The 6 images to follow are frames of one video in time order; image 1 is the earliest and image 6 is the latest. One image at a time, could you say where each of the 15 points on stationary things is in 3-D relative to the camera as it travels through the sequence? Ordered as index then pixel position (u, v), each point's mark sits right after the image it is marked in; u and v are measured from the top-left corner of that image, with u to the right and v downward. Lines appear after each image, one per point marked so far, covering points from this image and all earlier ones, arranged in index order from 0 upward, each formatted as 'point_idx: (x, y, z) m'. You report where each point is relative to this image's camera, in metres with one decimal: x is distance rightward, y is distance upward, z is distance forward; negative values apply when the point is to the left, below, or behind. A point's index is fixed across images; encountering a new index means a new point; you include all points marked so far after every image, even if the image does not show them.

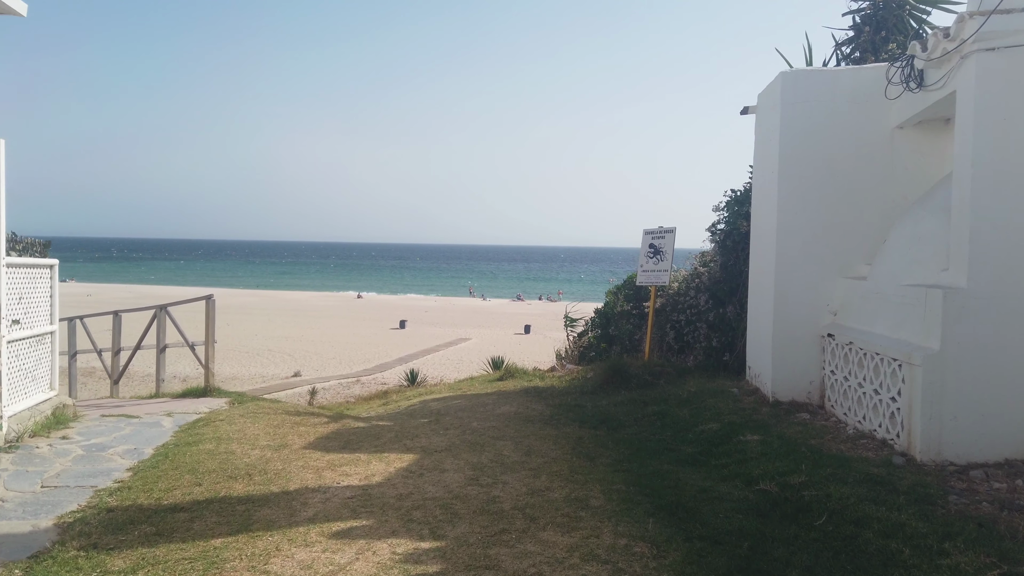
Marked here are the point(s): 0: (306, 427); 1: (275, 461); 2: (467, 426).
0: (-1.3, -0.9, +4.6) m
1: (-1.1, -0.8, +3.7) m
2: (-0.3, -0.9, +4.8) m
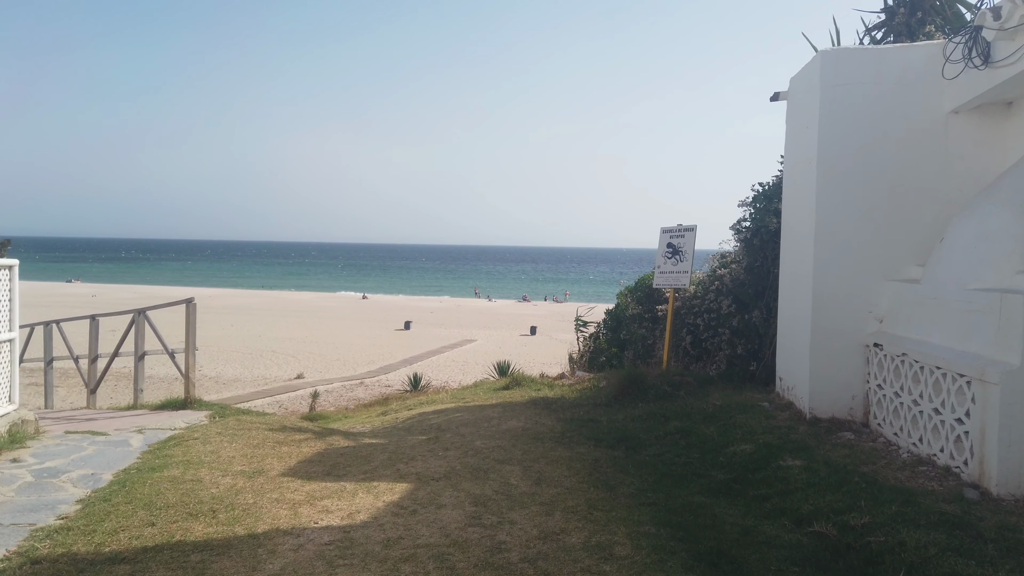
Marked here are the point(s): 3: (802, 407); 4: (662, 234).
0: (-1.2, -0.9, +4.1) m
1: (-1.1, -0.9, +3.2) m
2: (-0.2, -0.9, +4.3) m
3: (+1.7, -0.7, +4.6) m
4: (+1.3, +0.5, +6.5) m
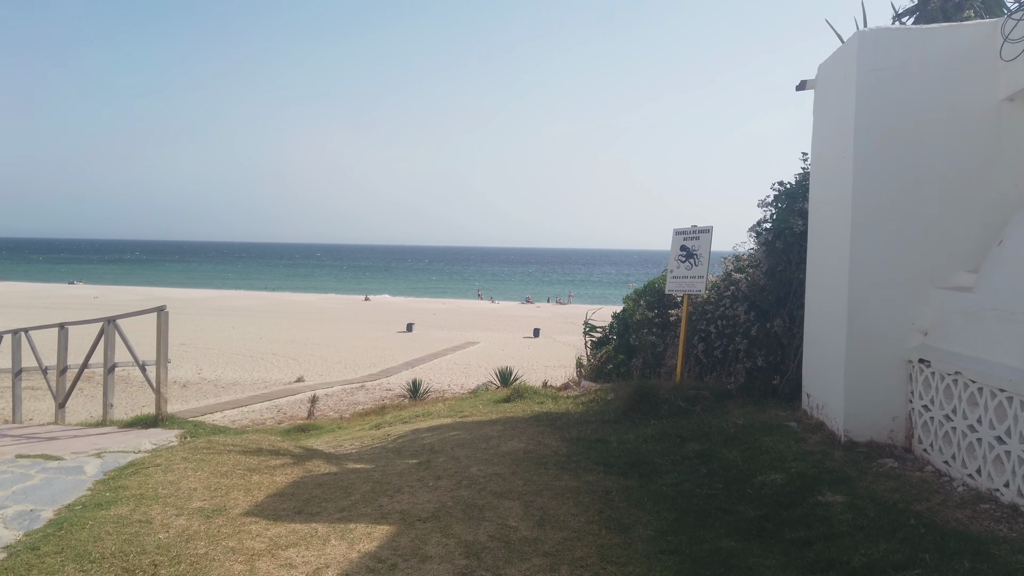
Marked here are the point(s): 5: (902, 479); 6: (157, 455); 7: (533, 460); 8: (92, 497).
0: (-1.2, -0.9, +3.7) m
1: (-1.1, -0.9, +2.7) m
2: (-0.2, -0.9, +3.8) m
3: (+1.7, -0.8, +4.1) m
4: (+1.3, +0.4, +6.1) m
5: (+1.8, -0.9, +3.4) m
6: (-1.9, -0.9, +4.1) m
7: (+0.1, -0.9, +4.2) m
8: (-1.8, -0.9, +3.3) m
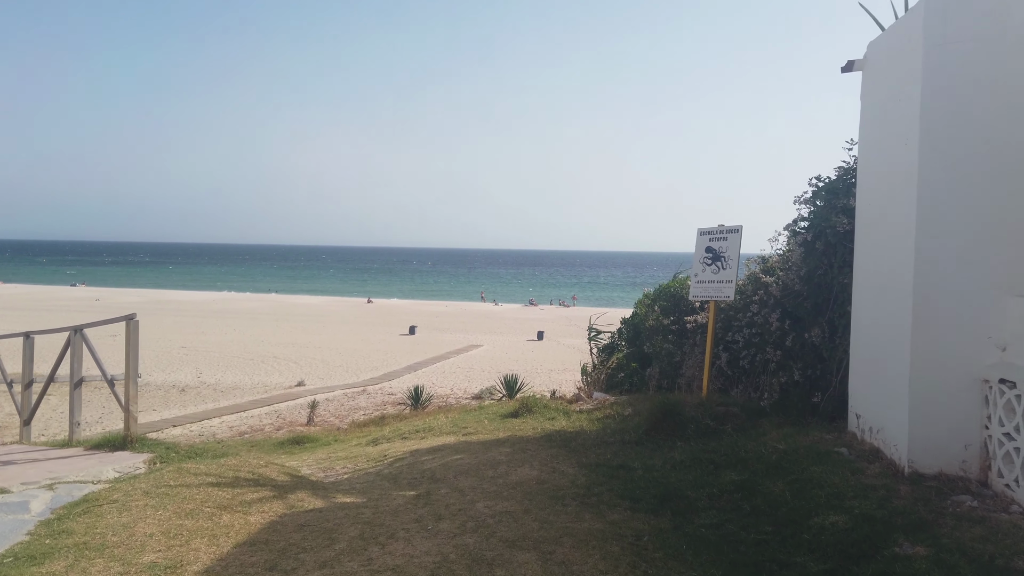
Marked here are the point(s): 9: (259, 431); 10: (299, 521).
0: (-1.2, -0.9, +3.1) m
1: (-1.1, -0.9, +2.2) m
2: (-0.2, -1.0, +3.3) m
3: (+1.8, -0.8, +3.6) m
4: (+1.4, +0.4, +5.5) m
5: (+1.8, -0.9, +2.9) m
6: (-1.8, -0.9, +3.5) m
7: (+0.2, -1.0, +3.6) m
8: (-1.8, -0.9, +2.8) m
9: (-5.9, -3.3, +17.8) m
10: (-0.9, -1.0, +3.1) m
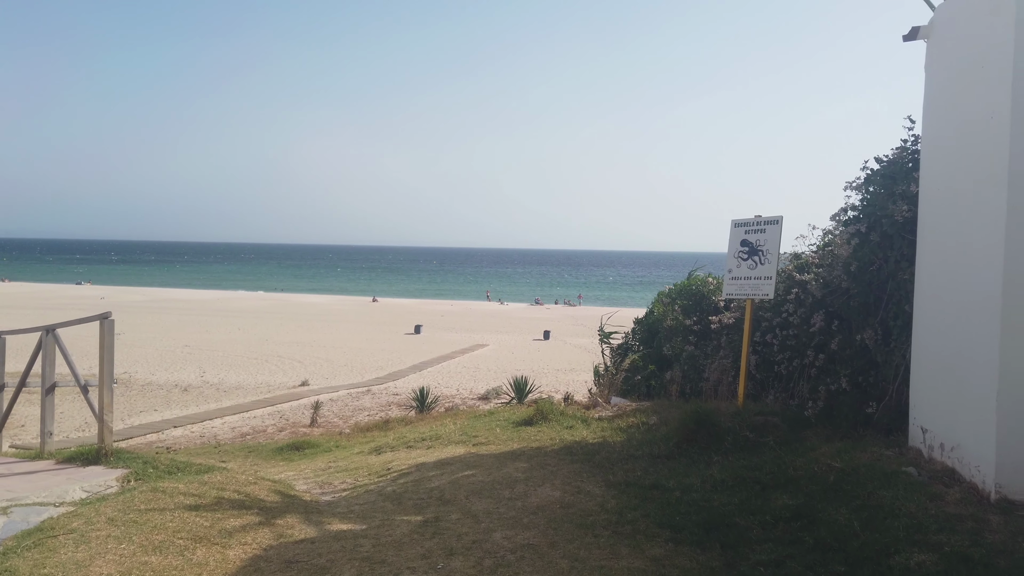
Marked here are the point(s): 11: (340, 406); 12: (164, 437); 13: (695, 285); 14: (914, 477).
0: (-1.1, -0.9, +2.7) m
1: (-1.0, -0.9, +1.7) m
2: (-0.1, -1.0, +2.8) m
3: (+1.9, -0.8, +3.1) m
4: (+1.5, +0.4, +5.1) m
5: (+1.9, -0.9, +2.4) m
6: (-1.8, -0.9, +3.1) m
7: (+0.3, -1.0, +3.1) m
8: (-1.7, -0.9, +2.3) m
9: (-5.7, -3.3, +17.3) m
10: (-0.8, -0.9, +2.7) m
11: (-4.5, -3.1, +19.6) m
12: (-8.0, -3.4, +17.7) m
13: (+2.0, 0.0, +8.3) m
14: (+1.7, -0.8, +3.3) m
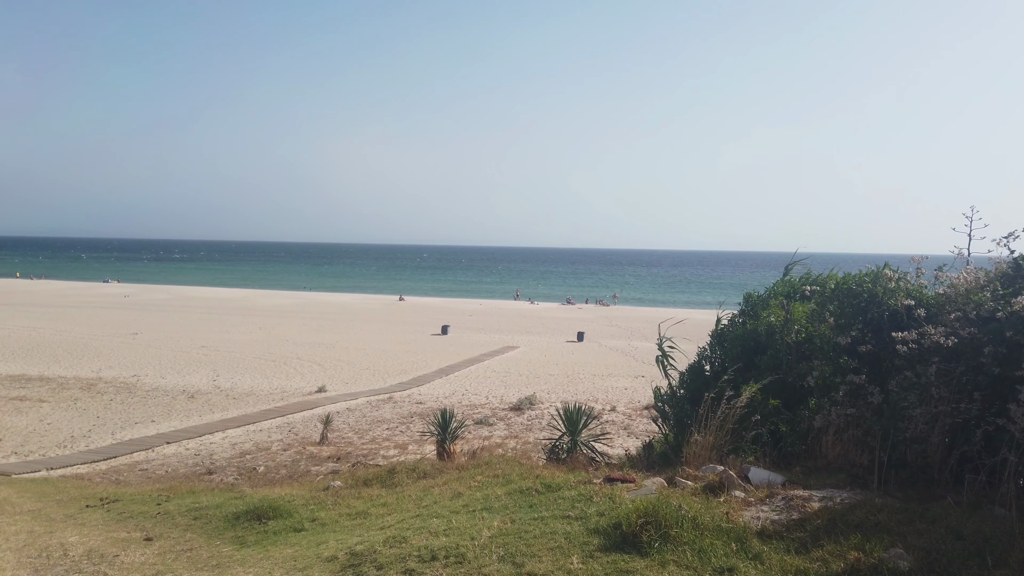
0: (-0.8, -0.9, 0.0) m
1: (-0.8, -0.9, -1.0) m
2: (+0.1, -0.9, +0.1) m
3: (+2.1, -0.8, +0.3) m
4: (+1.8, +0.4, +2.3) m
5: (+2.1, -0.9, -0.4) m
6: (-1.5, -0.9, +0.4) m
7: (+0.5, -0.9, +0.4) m
8: (-1.5, -0.9, -0.3) m
9: (-4.9, -3.3, +14.8) m
10: (-0.6, -0.9, 0.0) m
11: (-3.6, -3.0, +17.1) m
12: (-7.2, -3.4, +15.2) m
13: (+2.4, +0.1, +5.5) m
14: (+2.0, -0.8, +0.5) m
